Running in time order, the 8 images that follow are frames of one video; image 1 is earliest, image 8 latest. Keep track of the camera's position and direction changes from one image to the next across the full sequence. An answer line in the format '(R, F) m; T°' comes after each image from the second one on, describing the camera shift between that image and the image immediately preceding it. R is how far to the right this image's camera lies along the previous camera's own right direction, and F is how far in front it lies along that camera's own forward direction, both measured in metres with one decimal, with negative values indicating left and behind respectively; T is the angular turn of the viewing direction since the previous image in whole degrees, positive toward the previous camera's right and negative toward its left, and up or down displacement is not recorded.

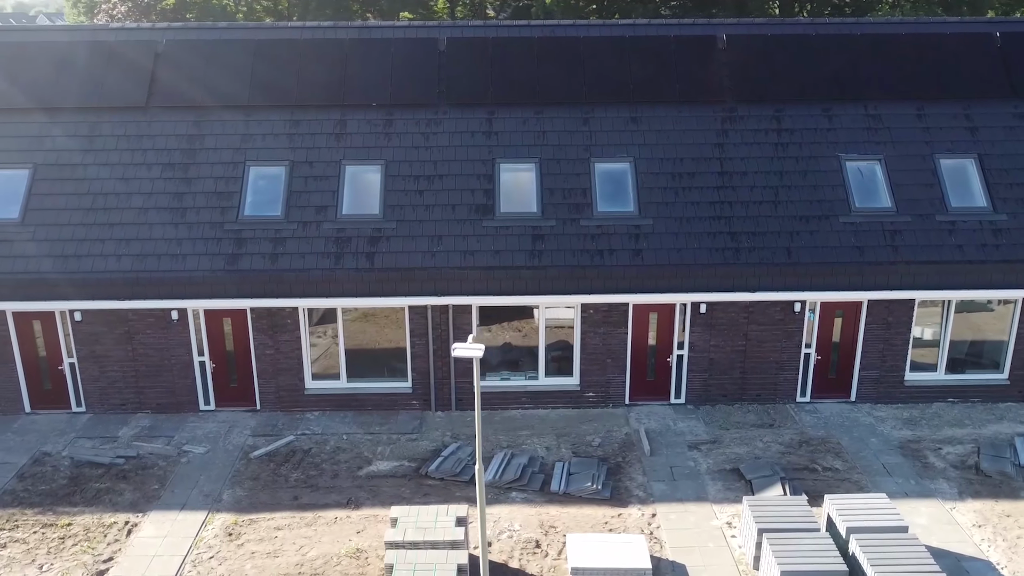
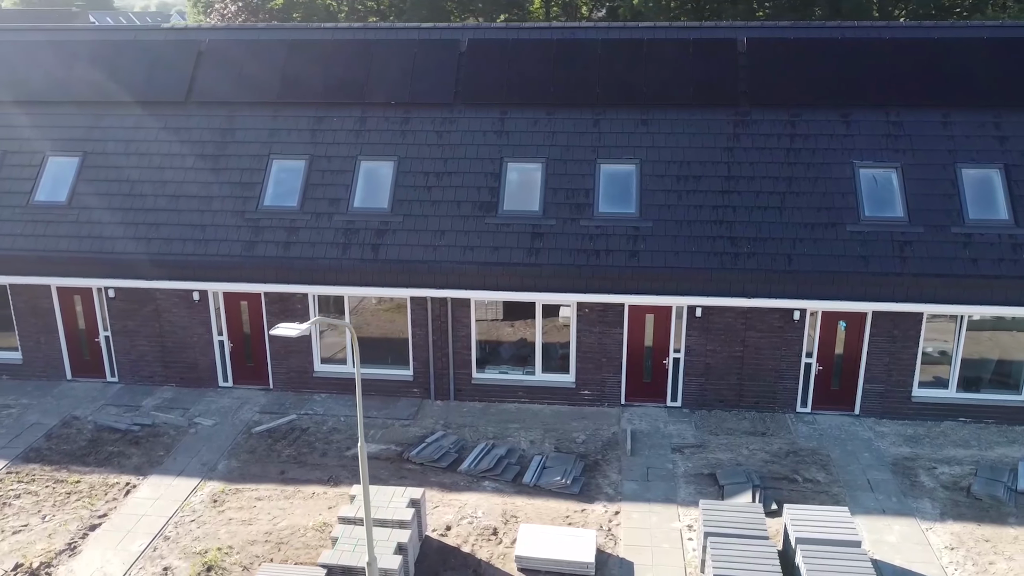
(+1.6, -0.2) m; -7°
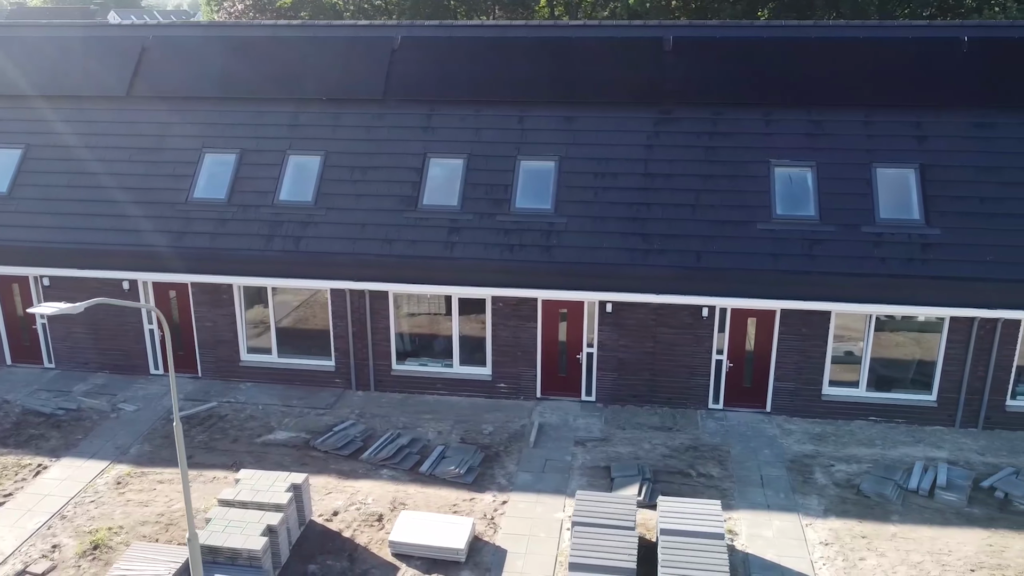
(+1.6, -0.2) m; -2°
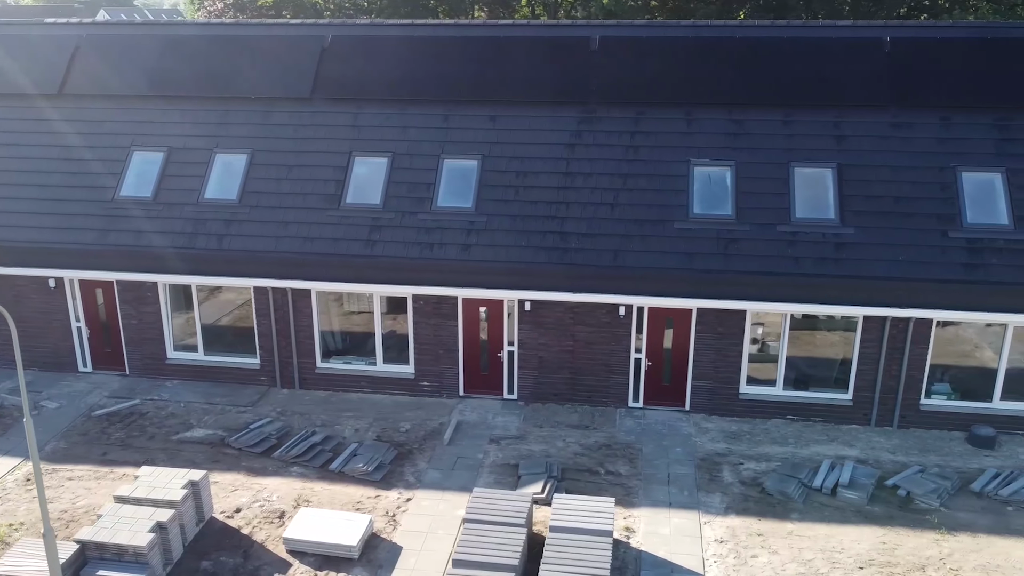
(+1.2, 0.0) m; 0°
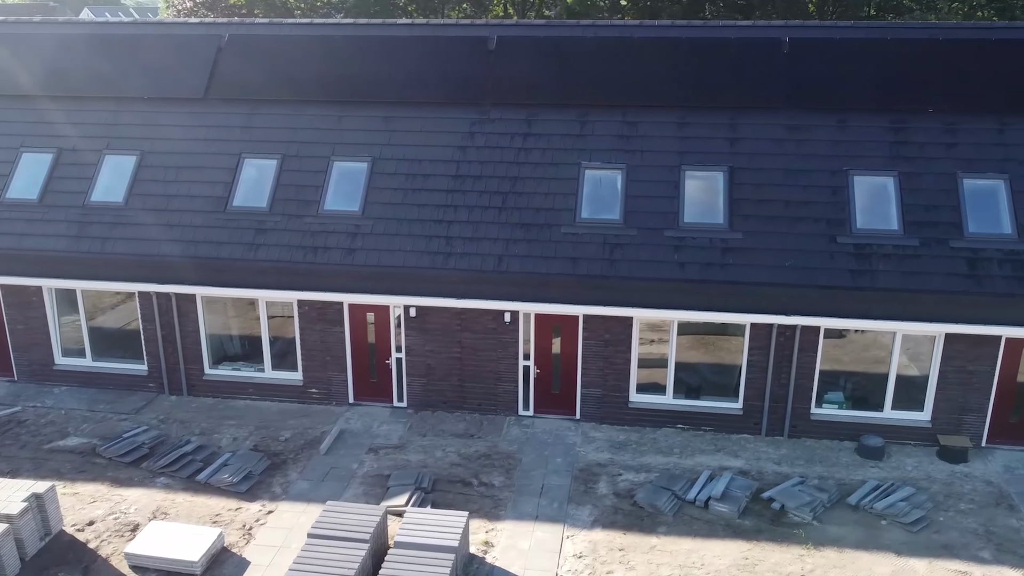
(+1.6, +0.3) m; 0°
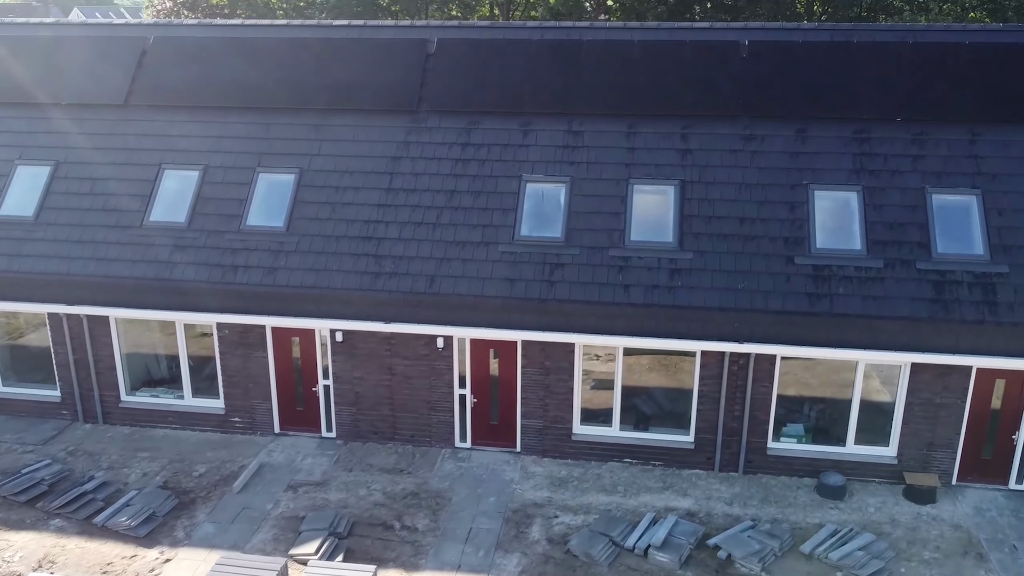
(+0.9, +0.9) m; 0°
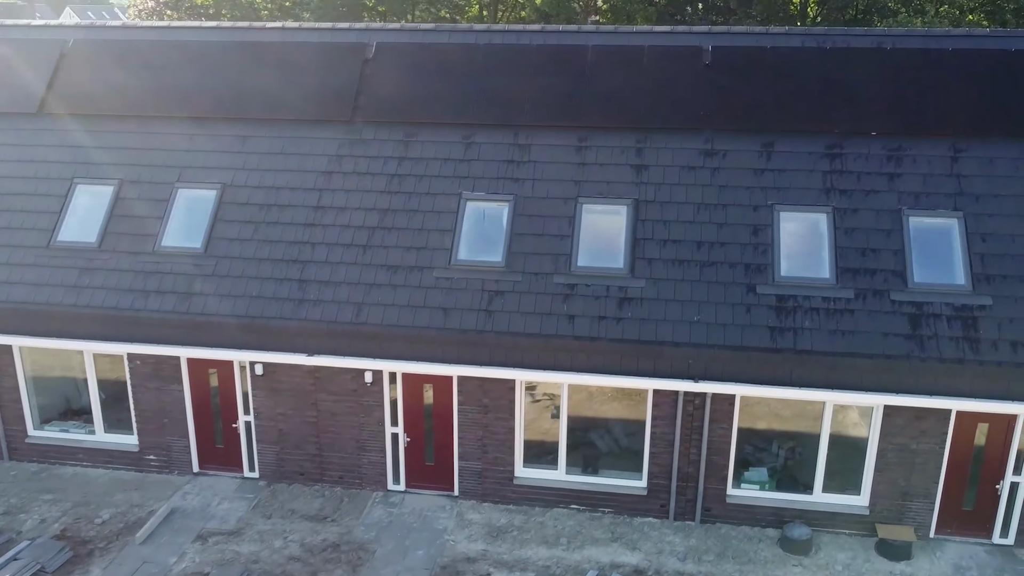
(+0.8, +1.0) m; 0°
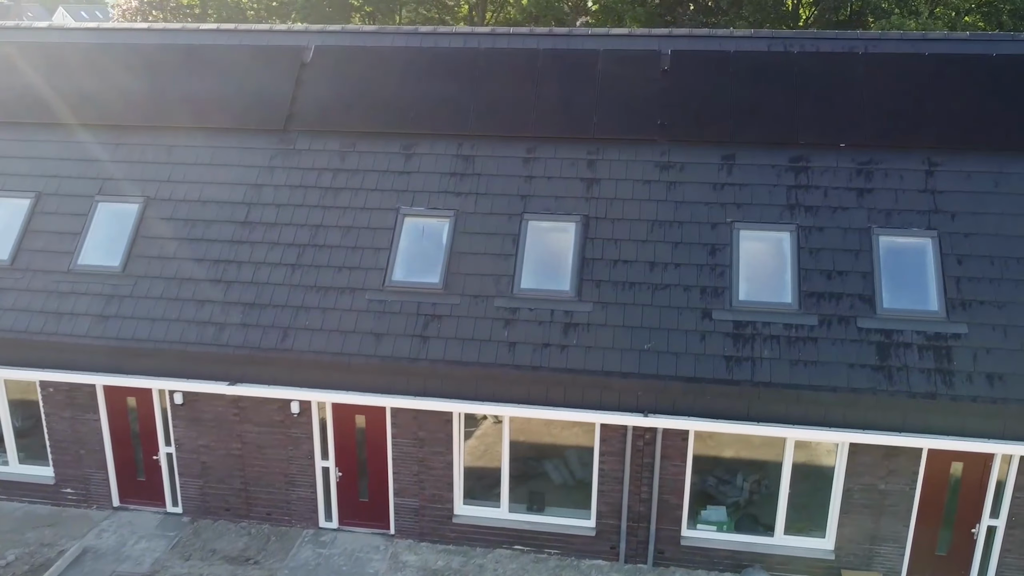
(+0.7, +0.8) m; 0°
